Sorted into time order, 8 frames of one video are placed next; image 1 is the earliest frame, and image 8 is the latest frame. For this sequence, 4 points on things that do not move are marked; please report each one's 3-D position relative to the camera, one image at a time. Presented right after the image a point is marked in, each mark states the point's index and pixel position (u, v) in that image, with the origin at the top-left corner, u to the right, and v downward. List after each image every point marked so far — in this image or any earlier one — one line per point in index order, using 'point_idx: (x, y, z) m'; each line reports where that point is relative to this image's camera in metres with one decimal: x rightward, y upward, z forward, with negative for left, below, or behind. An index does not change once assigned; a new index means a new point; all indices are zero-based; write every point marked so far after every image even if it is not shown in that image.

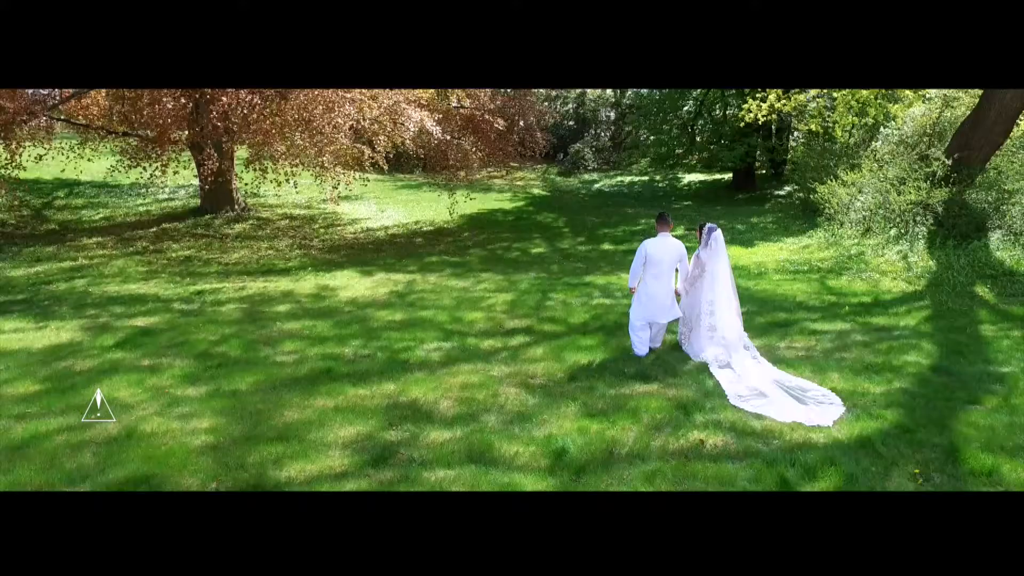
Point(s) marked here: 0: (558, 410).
0: (+0.3, -0.9, +5.1) m
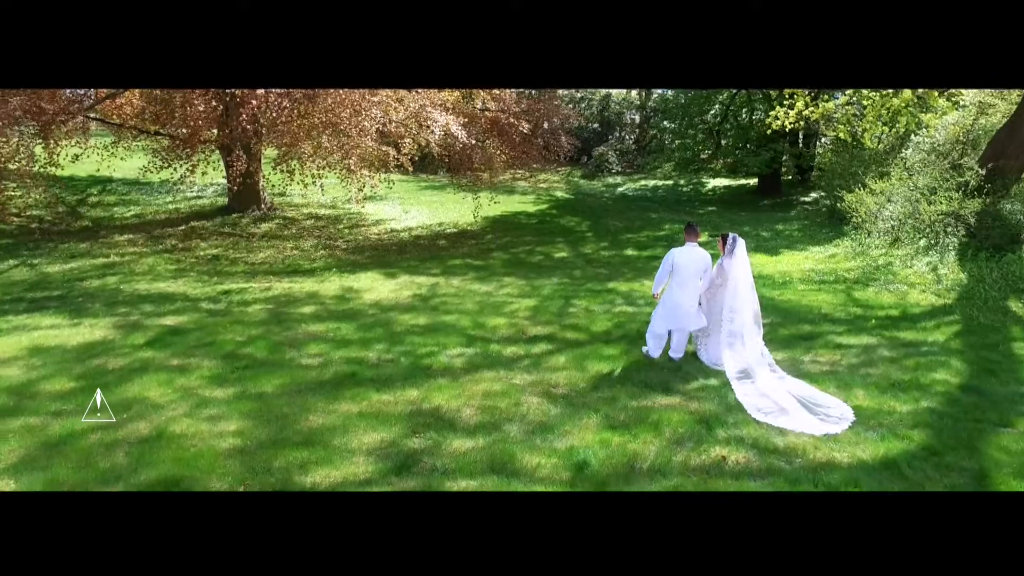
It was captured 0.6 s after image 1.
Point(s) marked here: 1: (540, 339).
0: (+0.5, -1.0, +5.1) m
1: (+0.3, -0.5, +7.3) m
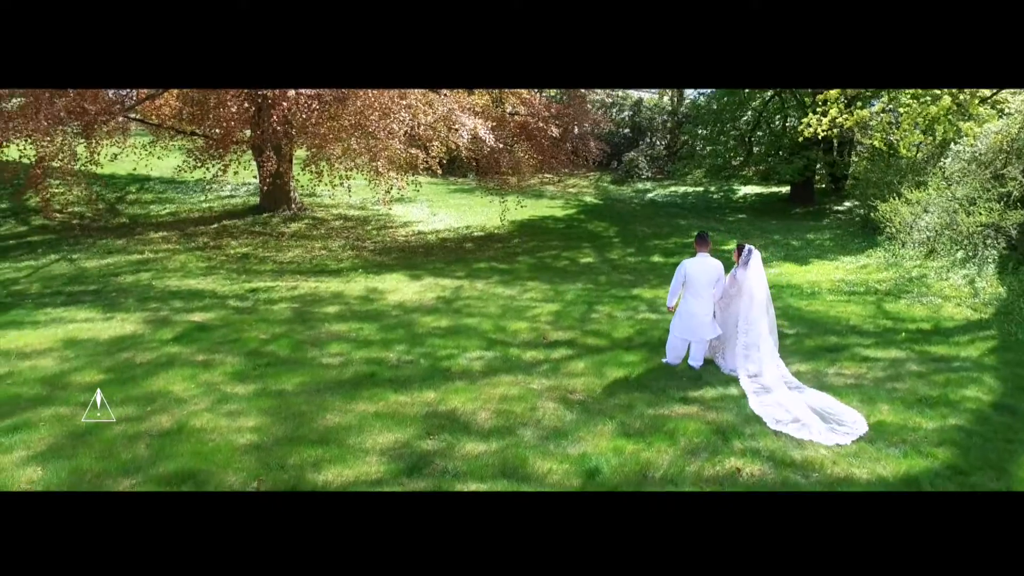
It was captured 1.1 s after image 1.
0: (+0.6, -1.1, +5.1) m
1: (+0.5, -0.6, +7.3) m
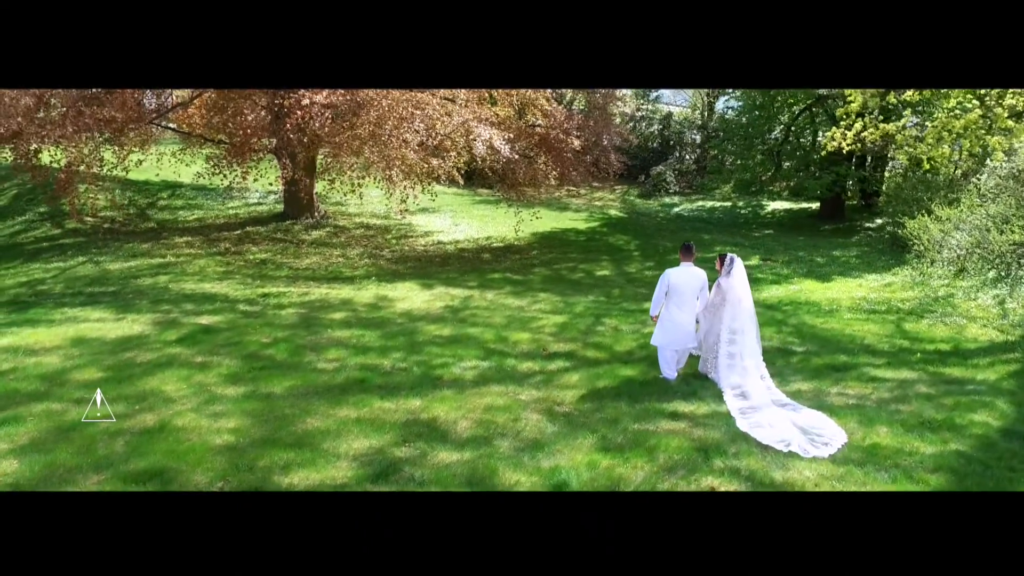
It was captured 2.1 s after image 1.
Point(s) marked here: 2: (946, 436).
0: (+0.4, -1.1, +5.0) m
1: (+0.5, -0.7, +7.2) m
2: (+3.3, -1.1, +5.1) m
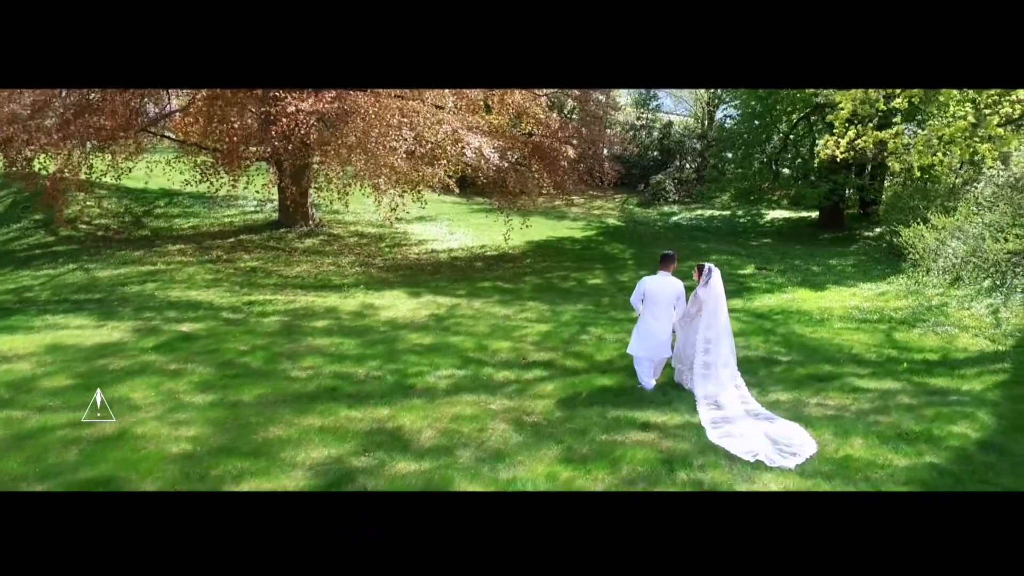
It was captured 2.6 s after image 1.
0: (+0.2, -1.2, +4.9) m
1: (+0.3, -0.8, +7.1) m
2: (+3.0, -1.2, +4.9) m
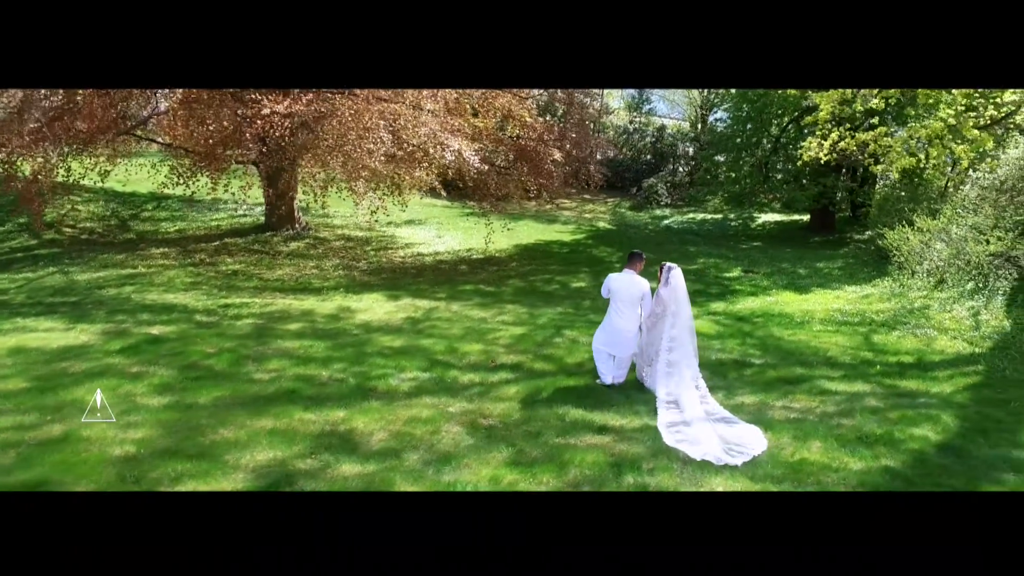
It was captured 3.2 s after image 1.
0: (-0.2, -1.2, +4.8) m
1: (-0.1, -0.8, +7.0) m
2: (+2.7, -1.2, +4.8) m
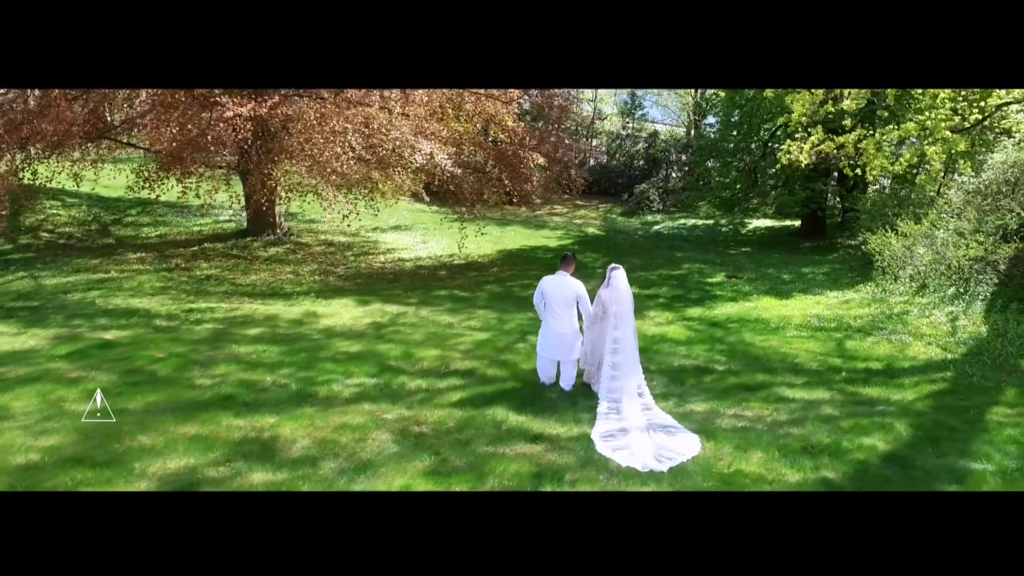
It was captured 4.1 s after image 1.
0: (-0.7, -1.2, +4.6) m
1: (-0.5, -0.9, +6.8) m
2: (+2.2, -1.2, +4.6) m
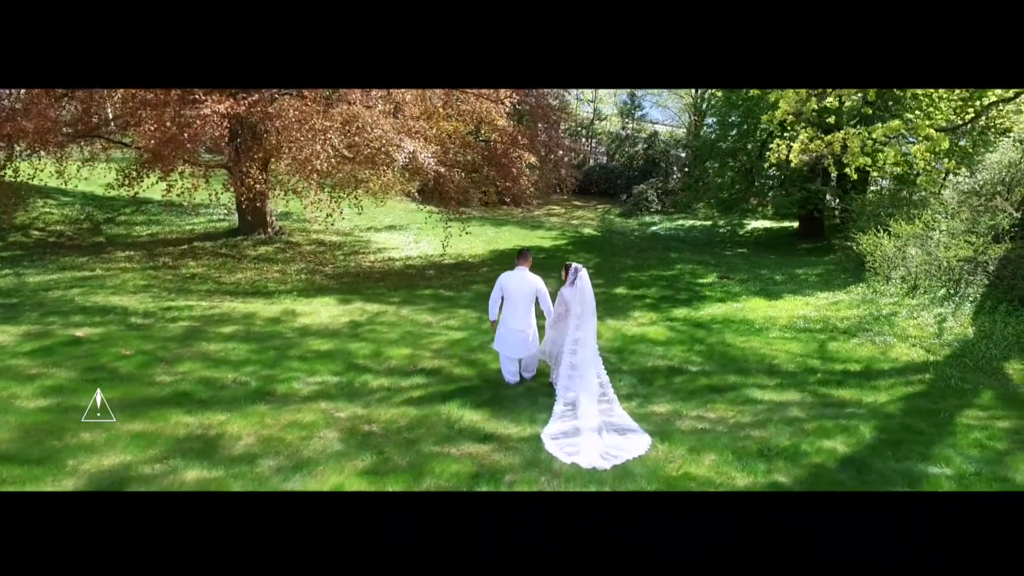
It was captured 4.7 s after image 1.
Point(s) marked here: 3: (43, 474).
0: (-1.0, -1.2, +4.5) m
1: (-0.9, -0.8, +6.7) m
2: (+1.8, -1.2, +4.4) m
3: (-2.9, -1.2, +4.2) m
